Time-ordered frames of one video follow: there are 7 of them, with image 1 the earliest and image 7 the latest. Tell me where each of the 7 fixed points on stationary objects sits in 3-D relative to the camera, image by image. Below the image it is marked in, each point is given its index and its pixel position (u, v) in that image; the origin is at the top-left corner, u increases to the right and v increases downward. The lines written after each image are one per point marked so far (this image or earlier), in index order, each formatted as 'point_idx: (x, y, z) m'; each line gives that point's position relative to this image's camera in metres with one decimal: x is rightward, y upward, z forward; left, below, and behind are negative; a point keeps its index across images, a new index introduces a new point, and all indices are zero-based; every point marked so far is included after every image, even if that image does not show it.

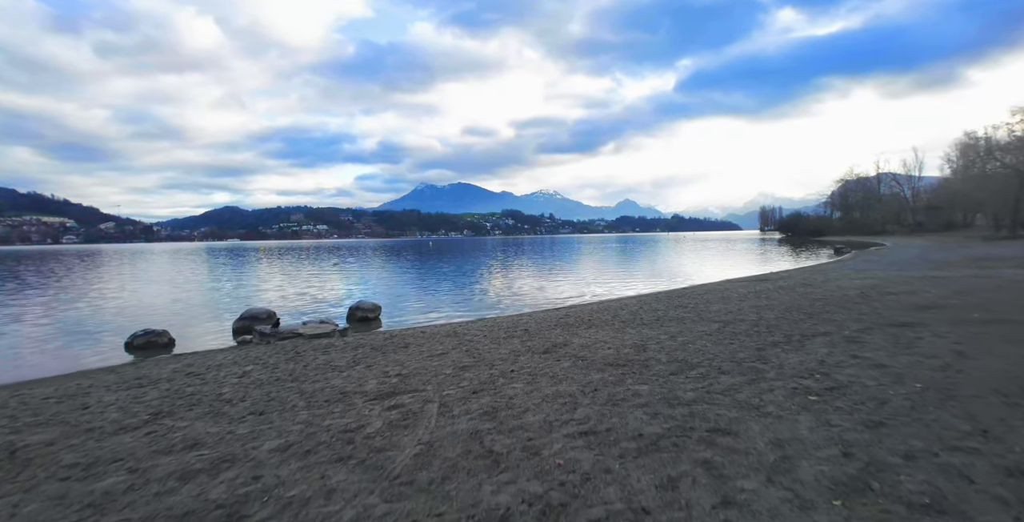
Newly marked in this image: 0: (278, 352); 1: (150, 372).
0: (-6.3, -2.5, +13.6) m
1: (-8.6, -2.7, +12.0) m
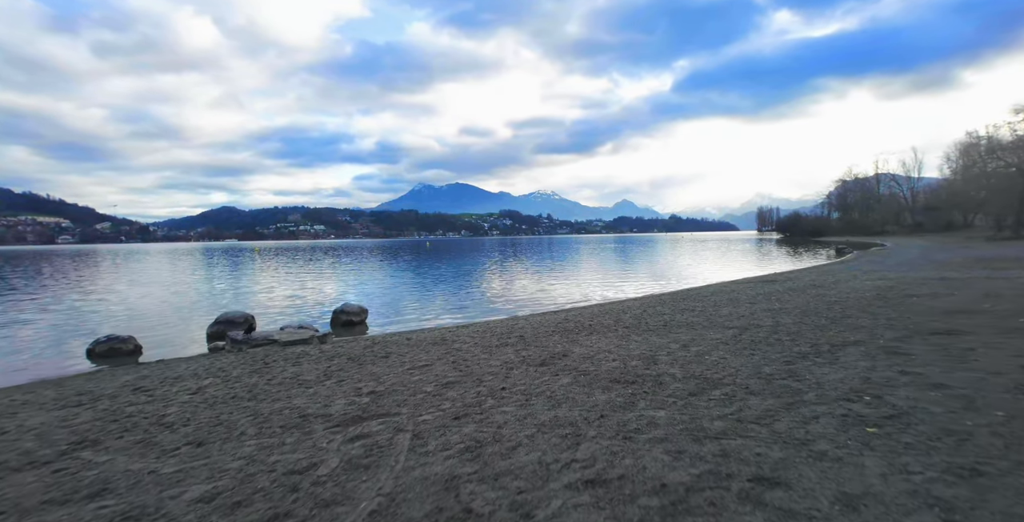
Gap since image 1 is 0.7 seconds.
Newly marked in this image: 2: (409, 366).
0: (-6.4, -2.5, +12.2) m
1: (-8.7, -2.6, +10.7) m
2: (-2.1, -2.2, +10.5) m
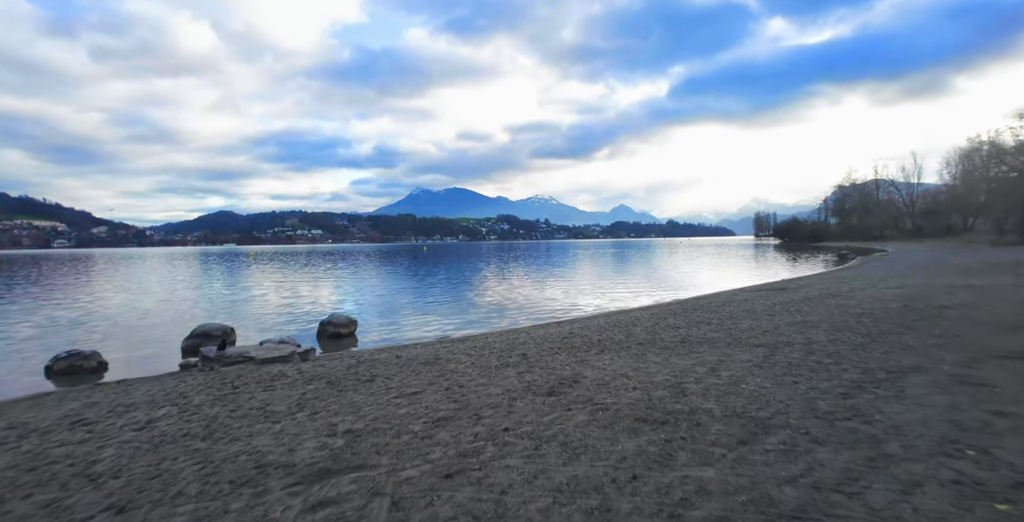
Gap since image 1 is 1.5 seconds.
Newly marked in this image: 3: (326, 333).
0: (-6.4, -2.7, +10.8) m
1: (-8.7, -2.8, +9.2) m
2: (-2.1, -2.4, +9.1) m
3: (-7.2, -2.8, +19.6) m
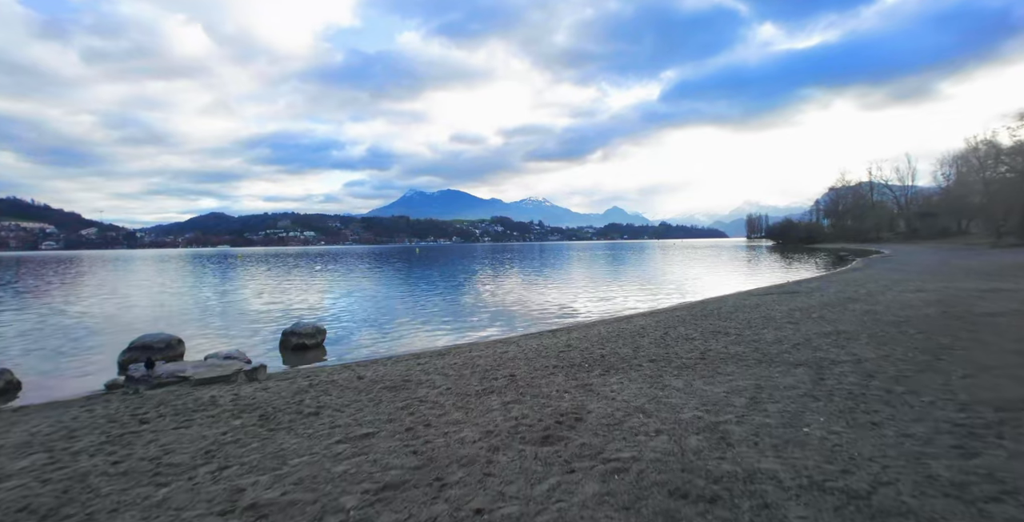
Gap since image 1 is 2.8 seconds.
0: (-6.6, -2.7, +8.5) m
1: (-8.9, -2.8, +6.9) m
2: (-2.3, -2.4, +6.9) m
3: (-7.6, -2.9, +17.3) m
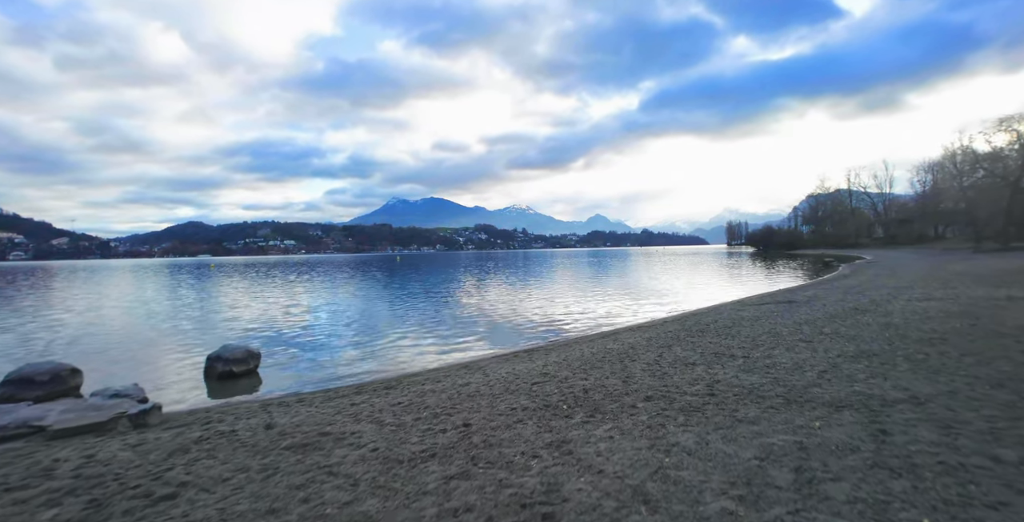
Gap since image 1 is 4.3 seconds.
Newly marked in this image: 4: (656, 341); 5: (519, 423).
0: (-7.3, -2.9, +5.8) m
1: (-9.5, -3.0, +4.1) m
2: (-2.9, -2.5, +4.3) m
3: (-8.5, -3.2, +14.6) m
4: (+4.3, -2.3, +15.0) m
5: (+0.1, -2.4, +7.5) m
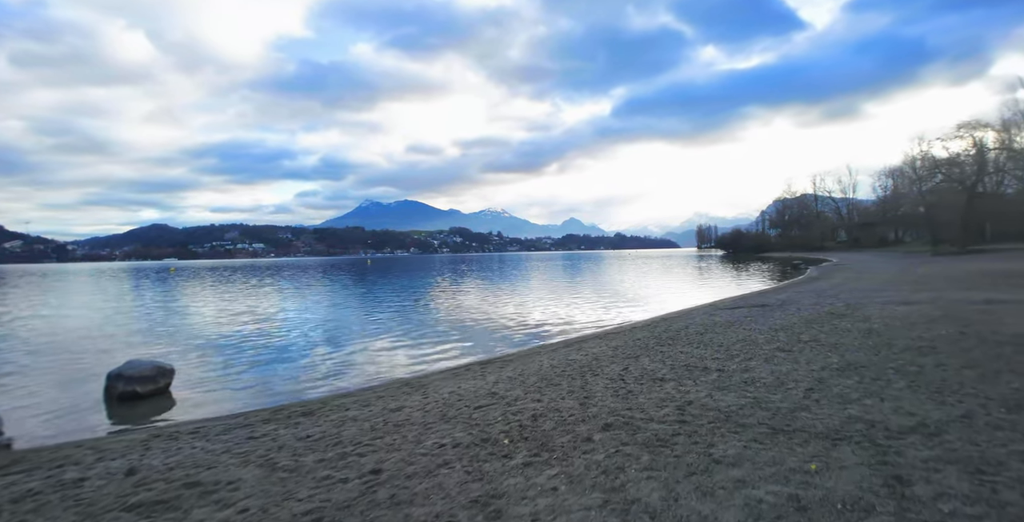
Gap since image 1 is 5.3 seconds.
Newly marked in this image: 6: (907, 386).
0: (-8.1, -2.9, +3.8) m
1: (-10.2, -3.0, +2.0) m
2: (-3.6, -2.5, +2.6) m
3: (-9.8, -3.3, +12.6) m
4: (+3.0, -2.4, +13.6) m
5: (-0.8, -2.4, +5.9) m
6: (+6.3, -2.0, +8.1) m
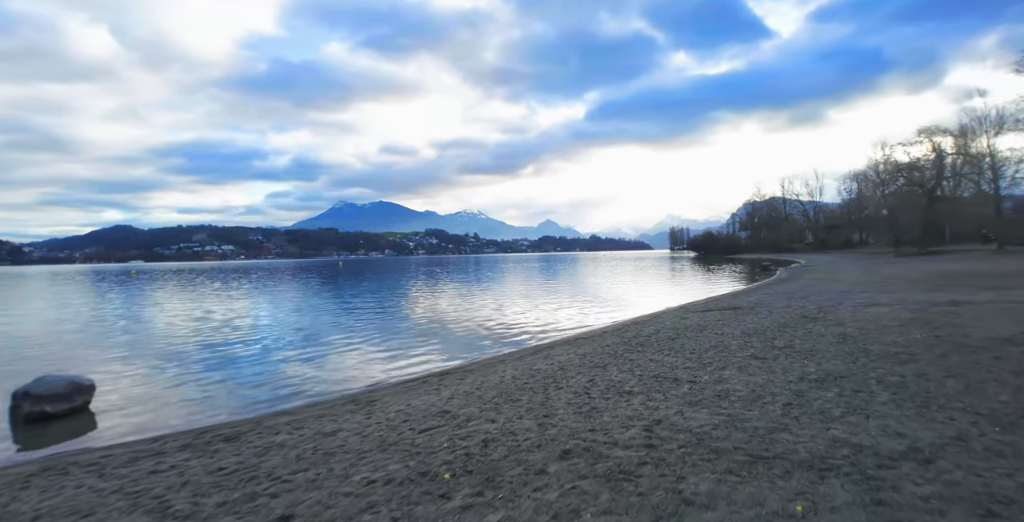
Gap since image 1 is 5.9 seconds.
0: (-8.6, -2.9, +2.5) m
1: (-10.7, -3.1, +0.6) m
2: (-4.1, -2.6, +1.5) m
3: (-10.7, -3.4, +11.1) m
4: (+2.0, -2.5, +12.8) m
5: (-1.4, -2.4, +4.9) m
6: (+5.6, -2.0, +7.5) m
